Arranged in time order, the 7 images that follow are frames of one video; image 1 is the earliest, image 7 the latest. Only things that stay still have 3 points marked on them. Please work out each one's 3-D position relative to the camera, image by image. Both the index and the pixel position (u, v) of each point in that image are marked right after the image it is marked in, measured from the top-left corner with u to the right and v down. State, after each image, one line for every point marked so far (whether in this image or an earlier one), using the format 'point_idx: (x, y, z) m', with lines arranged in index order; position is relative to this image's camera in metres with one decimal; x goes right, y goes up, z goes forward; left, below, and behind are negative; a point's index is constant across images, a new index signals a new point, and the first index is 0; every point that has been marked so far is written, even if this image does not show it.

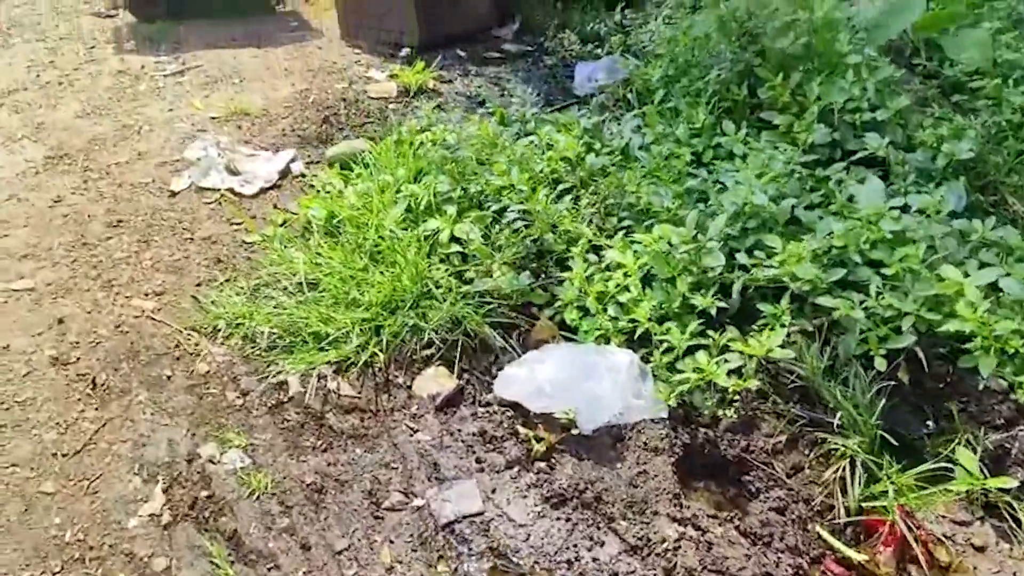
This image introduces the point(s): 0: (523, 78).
0: (+0.1, +1.1, +4.4) m
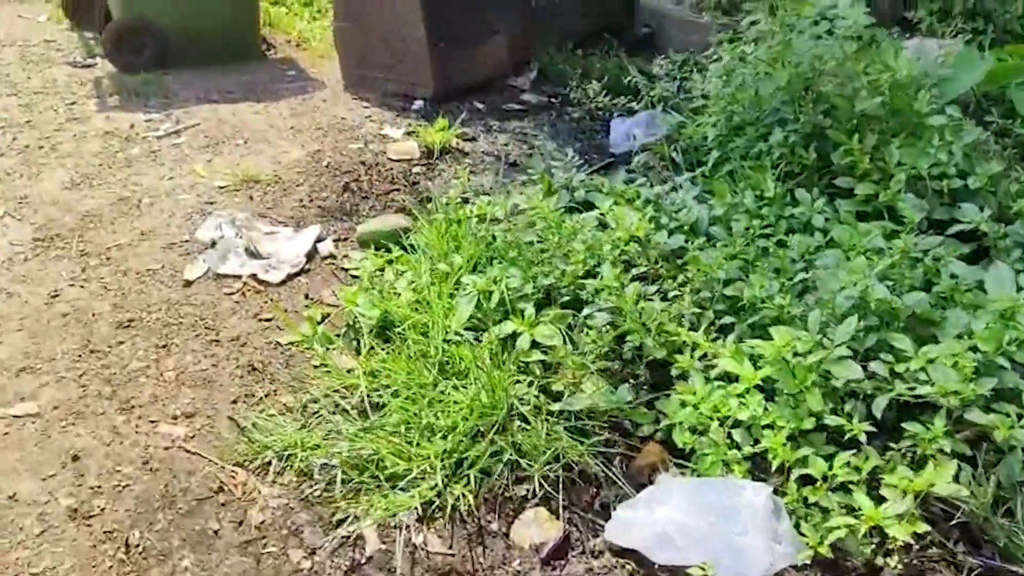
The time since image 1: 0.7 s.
0: (+0.2, +0.7, +4.1) m
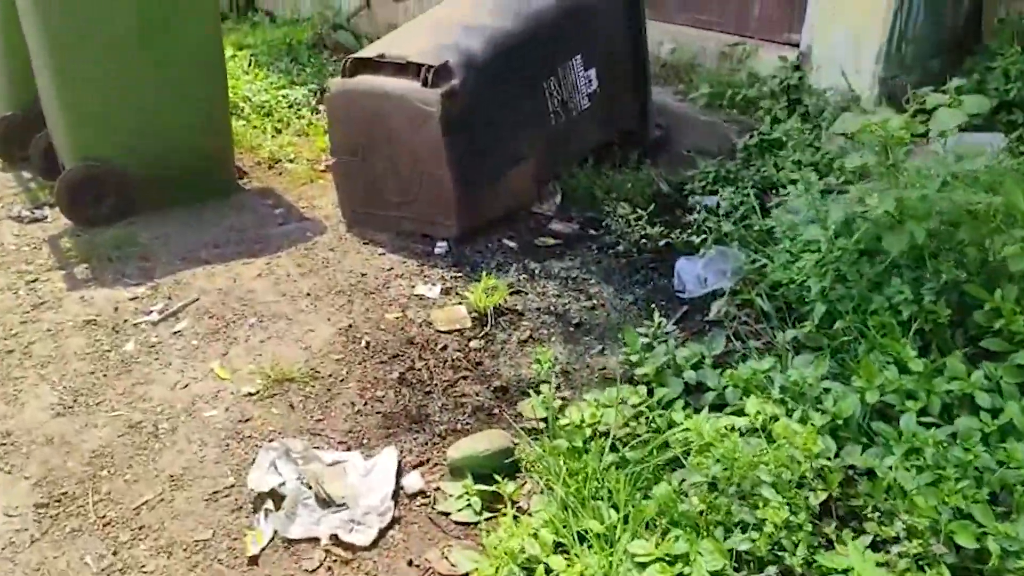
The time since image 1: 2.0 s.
0: (+0.4, +0.1, +3.6) m
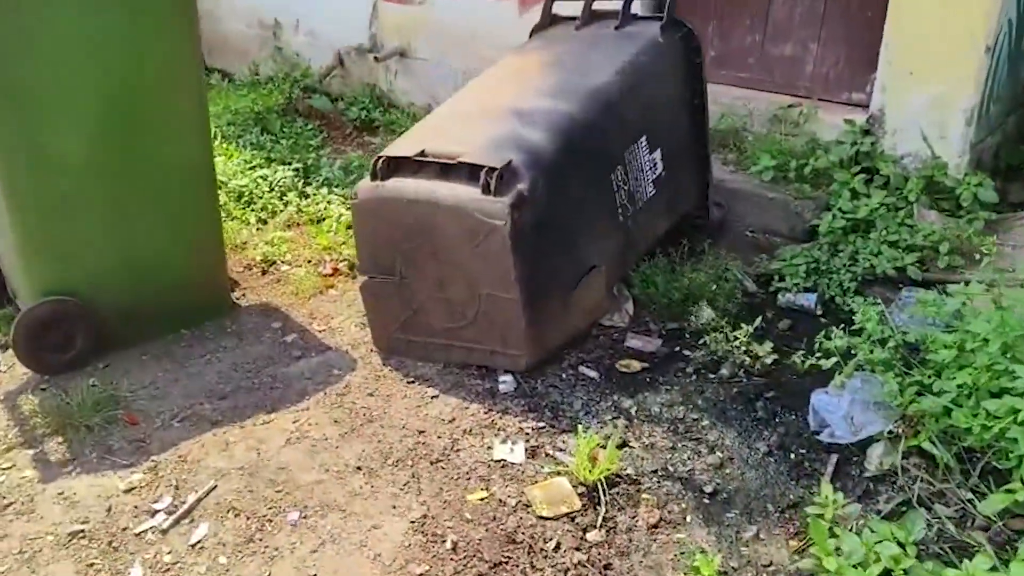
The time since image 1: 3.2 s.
0: (+0.7, -0.4, +3.0) m
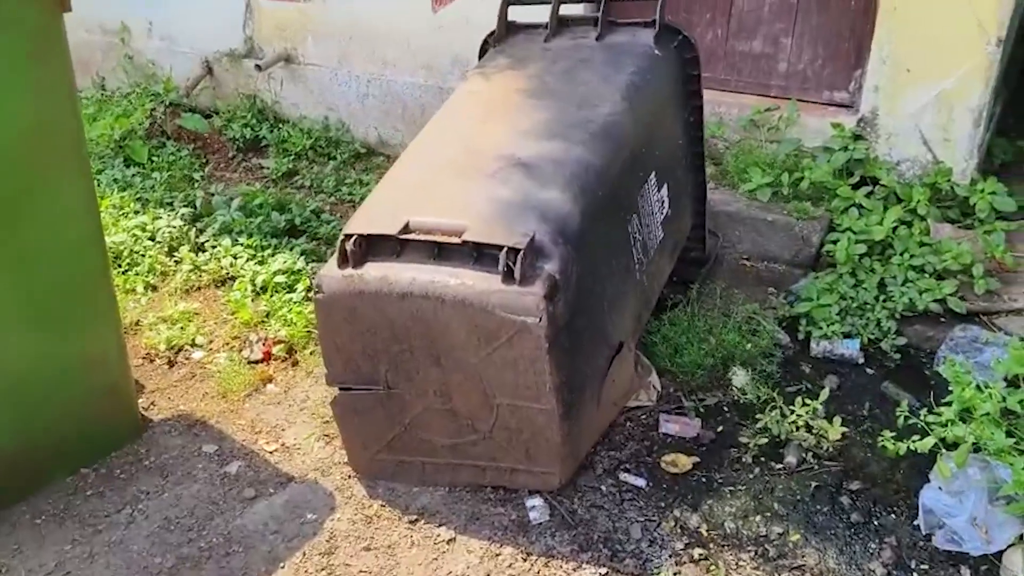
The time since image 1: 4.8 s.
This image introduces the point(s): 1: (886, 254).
0: (+0.8, -0.6, +2.4) m
1: (+1.5, +0.1, +3.4) m
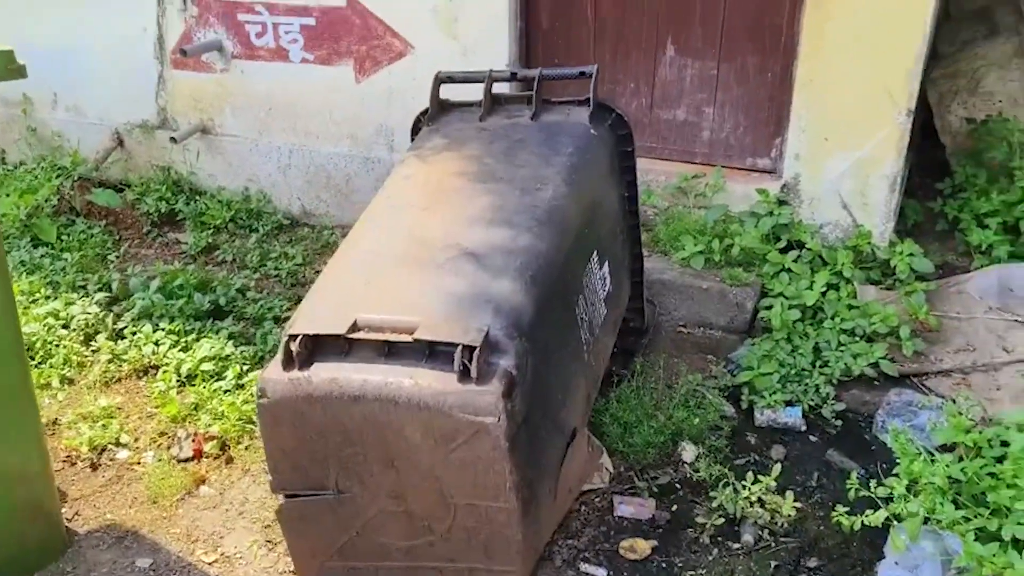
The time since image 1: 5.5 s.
0: (+0.7, -0.9, +2.4) m
1: (+1.2, -0.1, +3.5) m
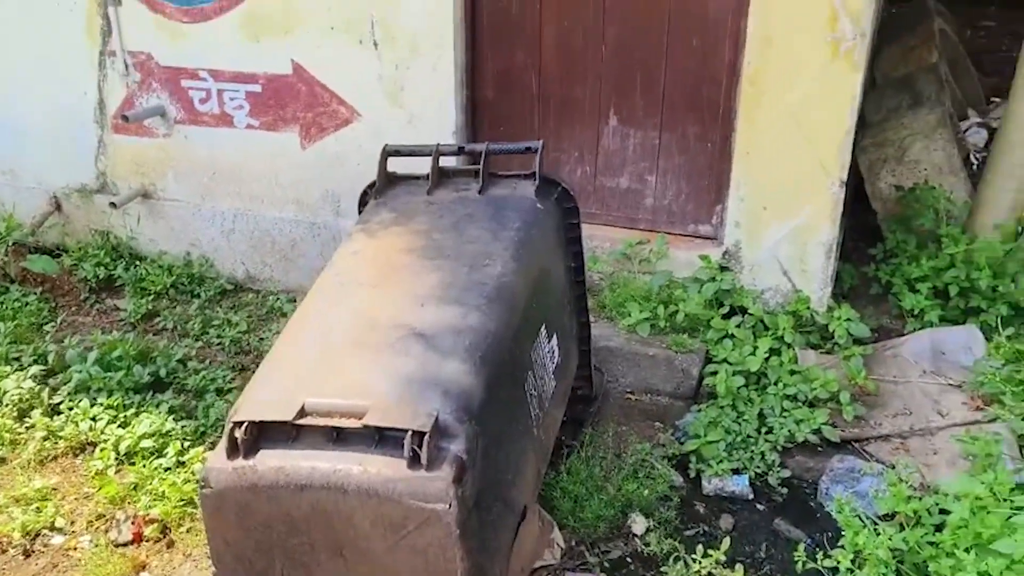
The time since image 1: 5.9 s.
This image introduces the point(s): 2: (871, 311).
0: (+0.6, -1.1, +2.4) m
1: (+1.0, -0.4, +3.6) m
2: (+1.7, -0.1, +4.1) m
